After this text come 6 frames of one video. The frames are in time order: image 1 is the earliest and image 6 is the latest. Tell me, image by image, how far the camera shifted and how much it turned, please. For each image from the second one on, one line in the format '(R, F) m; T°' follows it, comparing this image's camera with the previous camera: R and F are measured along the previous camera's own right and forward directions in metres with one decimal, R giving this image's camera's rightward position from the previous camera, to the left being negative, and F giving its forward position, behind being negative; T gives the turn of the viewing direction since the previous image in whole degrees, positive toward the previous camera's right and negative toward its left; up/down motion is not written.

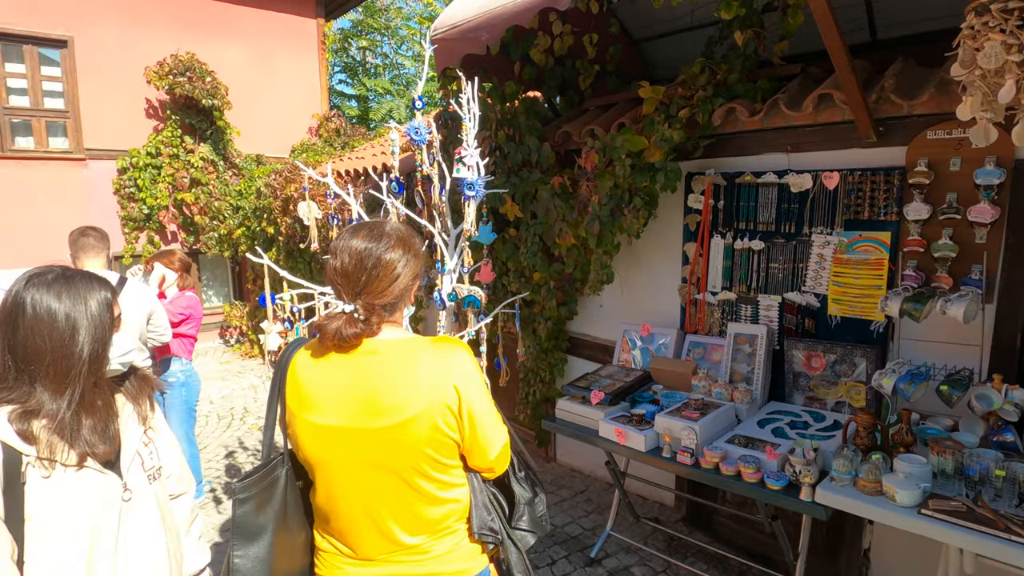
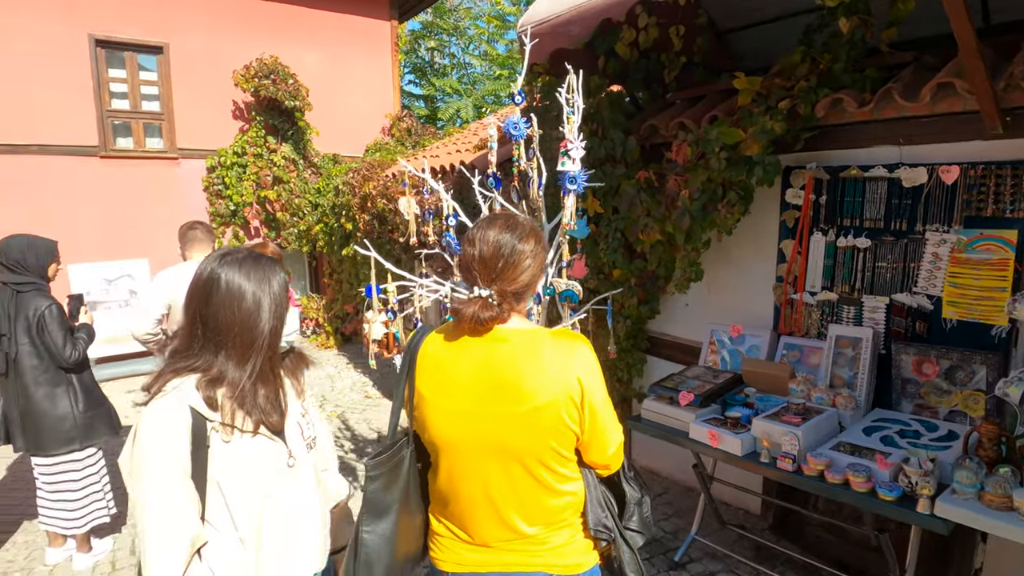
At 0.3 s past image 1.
(-0.2, 0.0) m; -5°
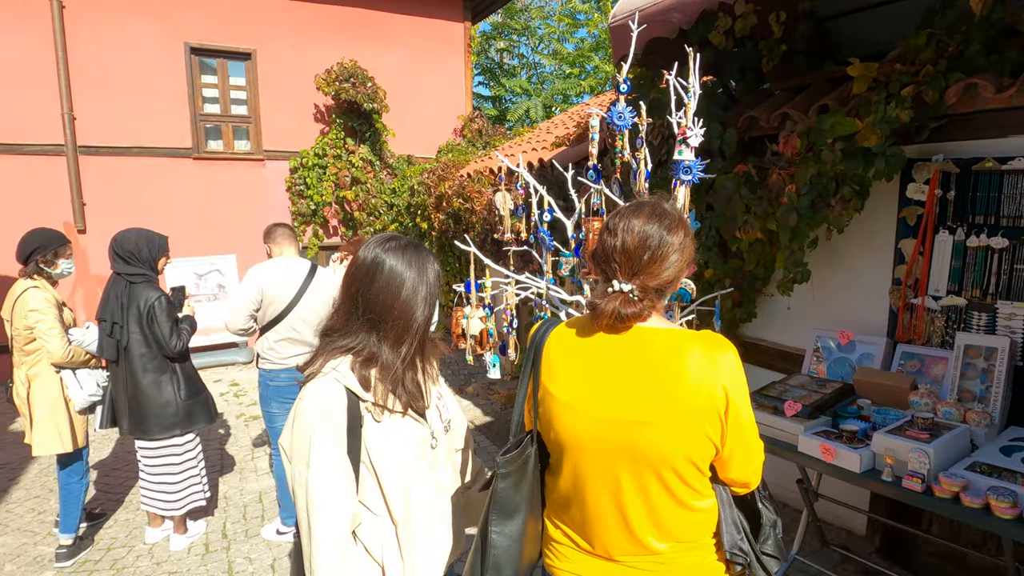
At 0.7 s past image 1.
(-0.2, +0.1) m; -6°
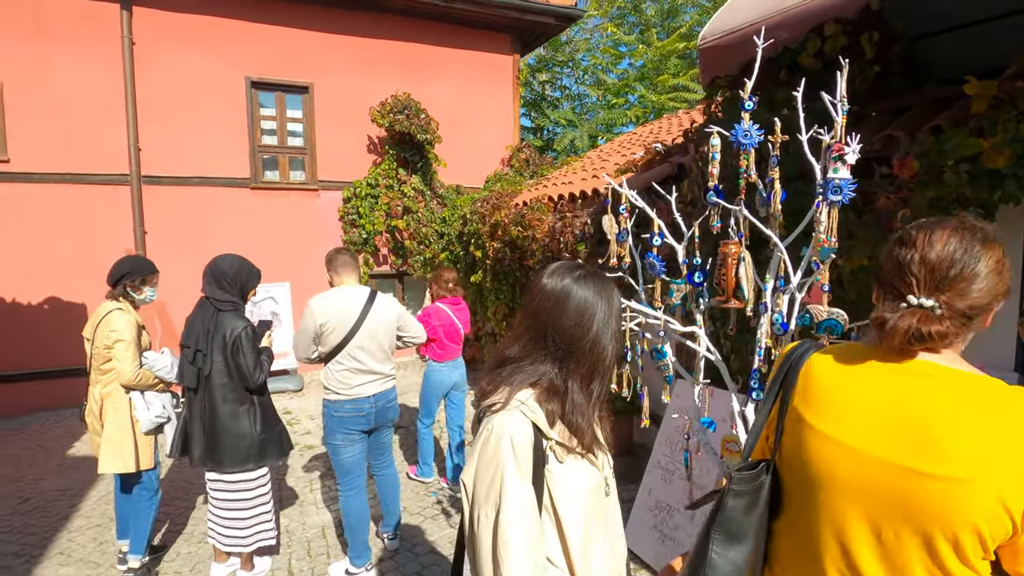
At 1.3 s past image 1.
(-0.3, +0.1) m; -3°
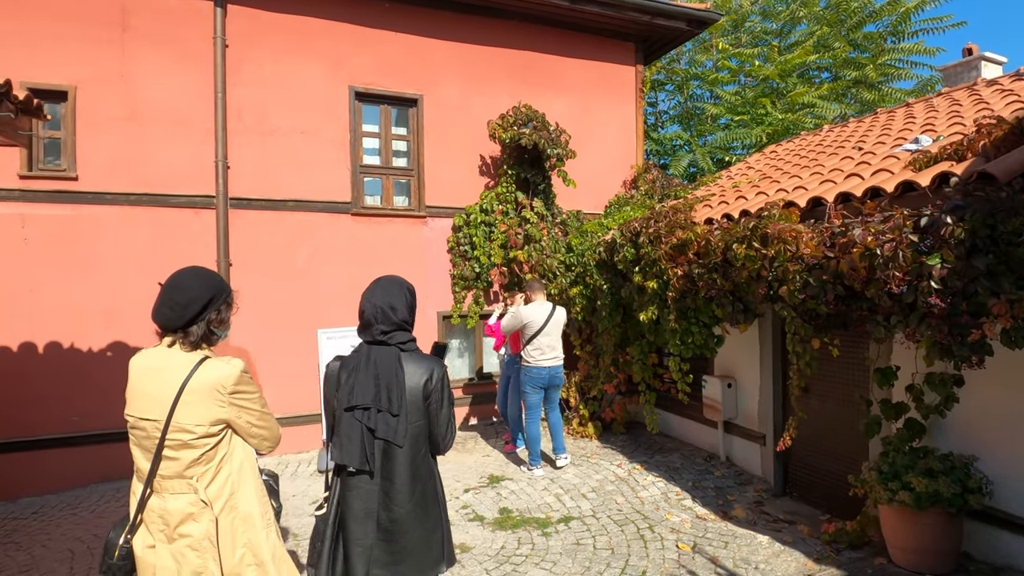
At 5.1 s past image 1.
(-1.5, +1.4) m; -2°
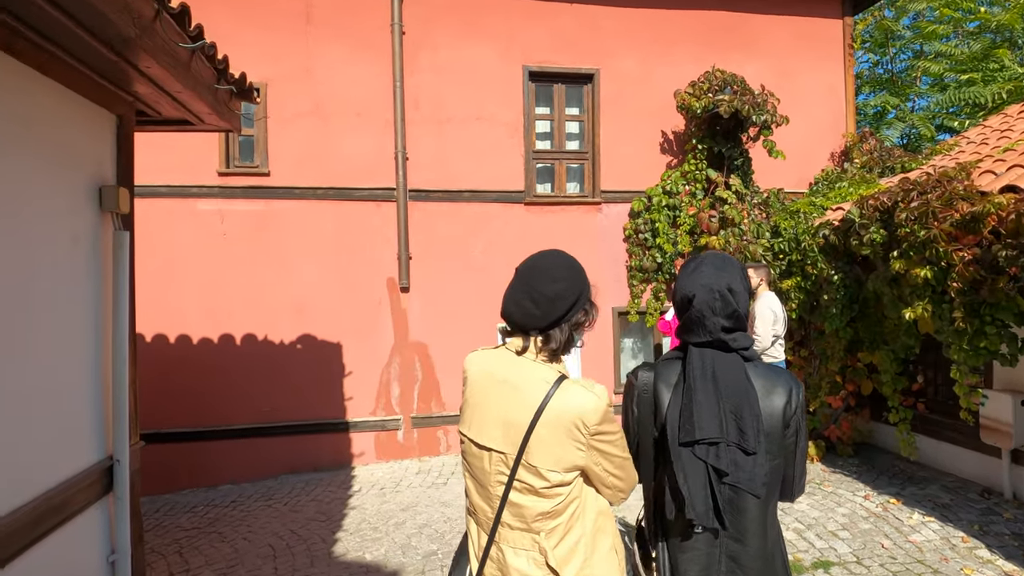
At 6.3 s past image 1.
(-0.7, +0.6) m; -12°
